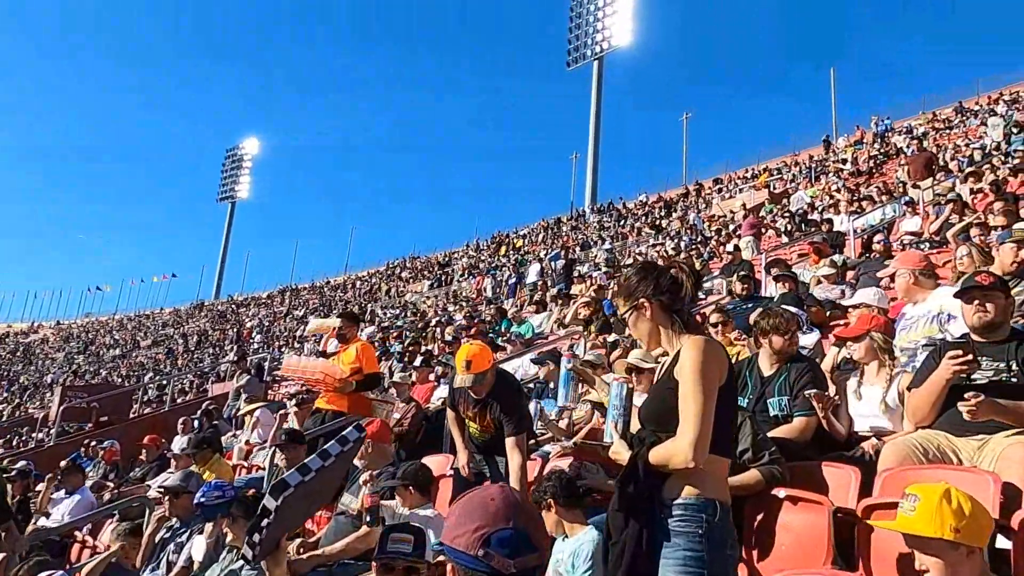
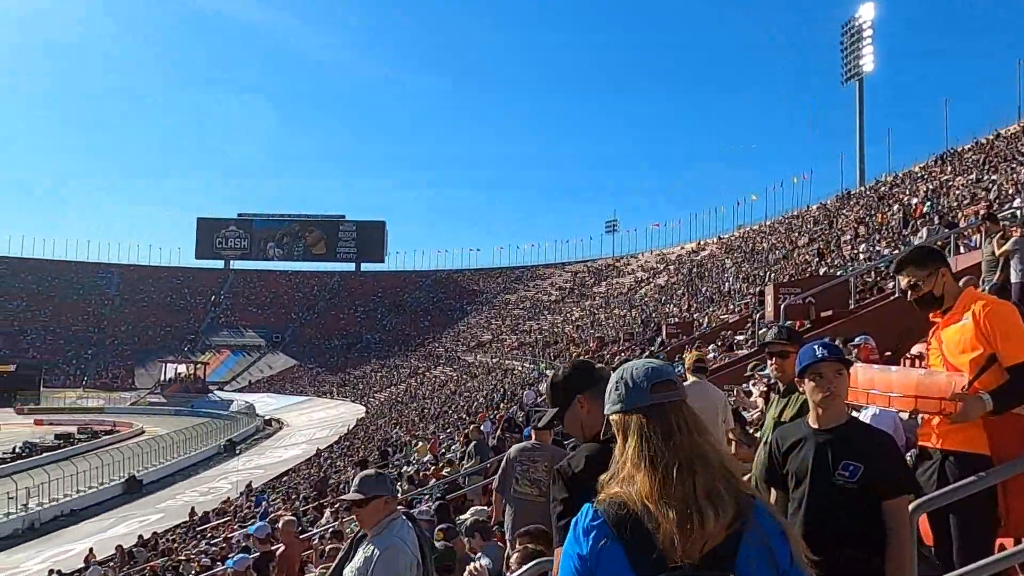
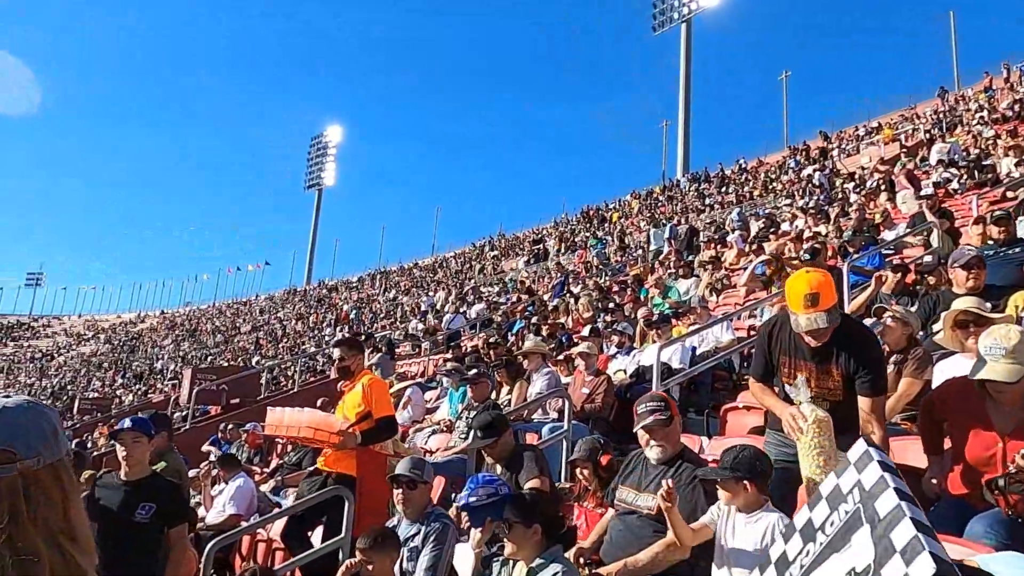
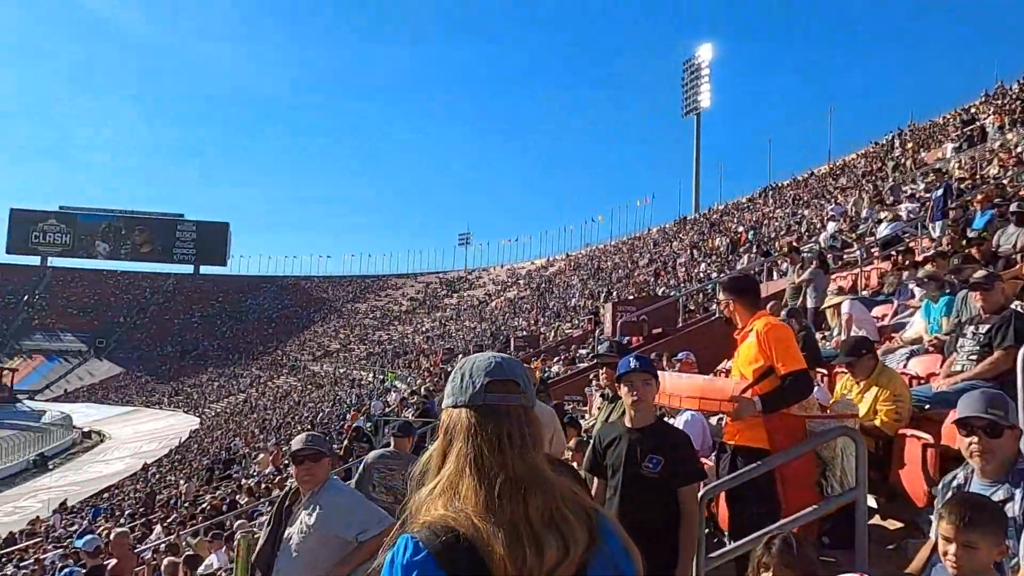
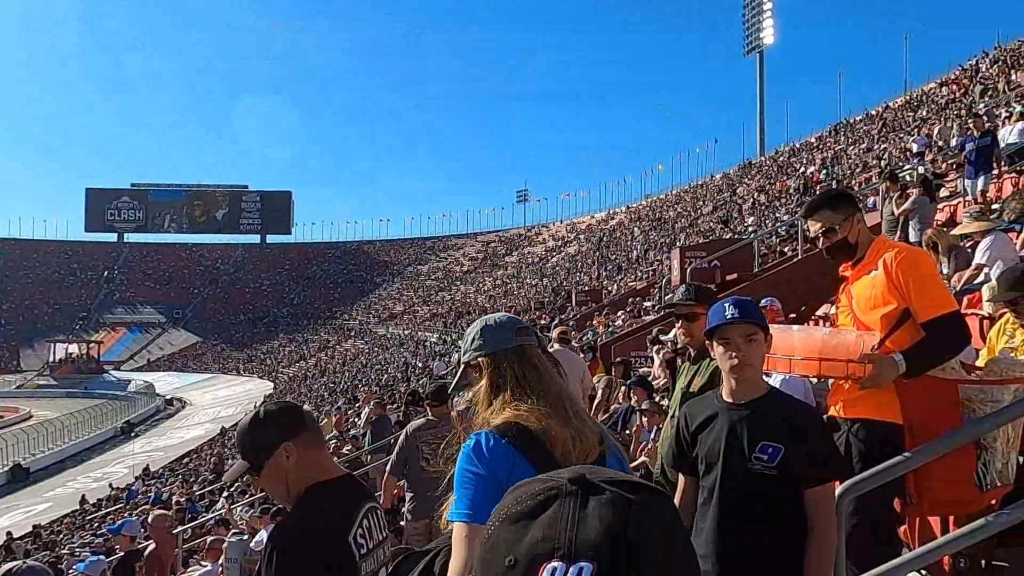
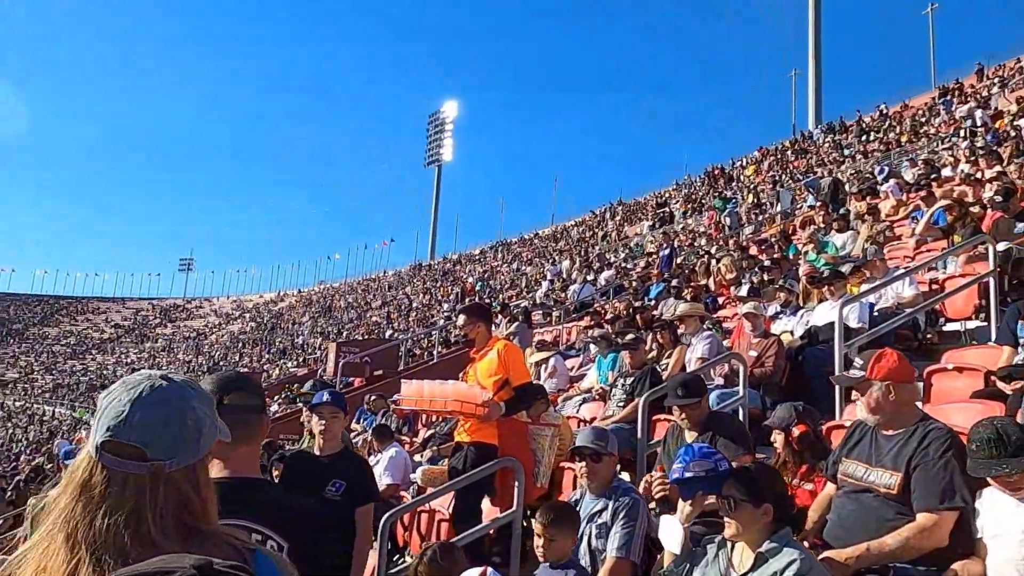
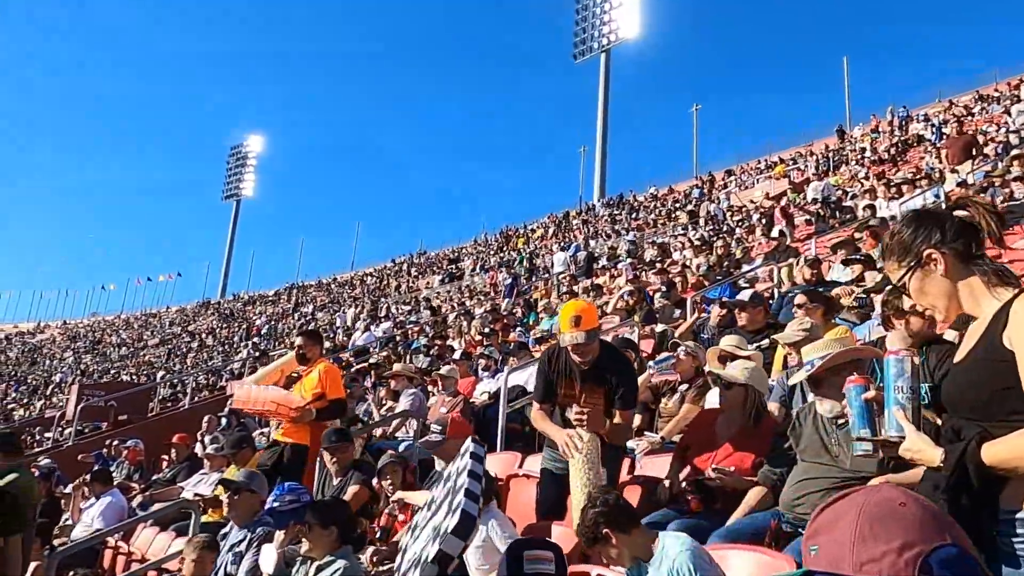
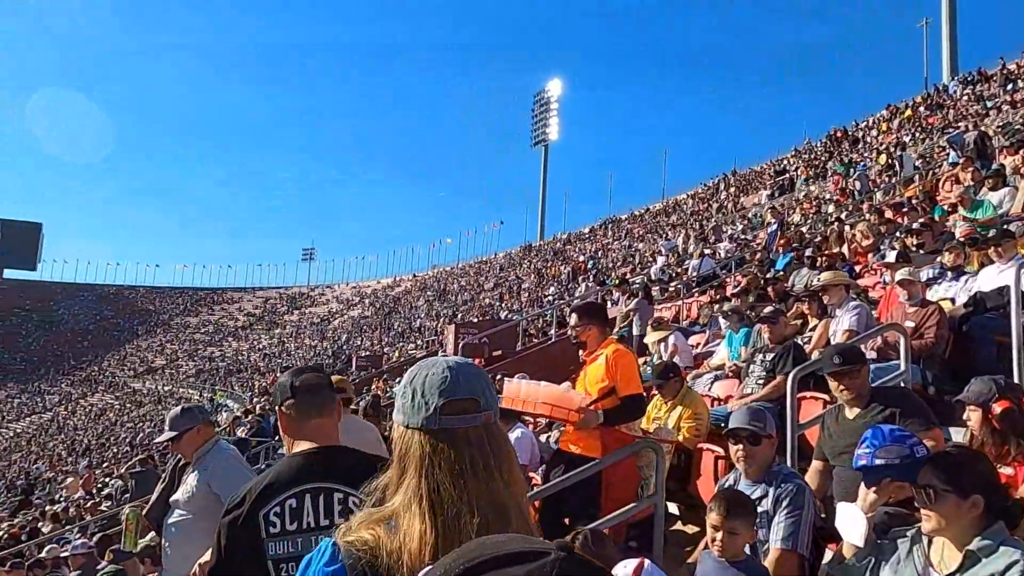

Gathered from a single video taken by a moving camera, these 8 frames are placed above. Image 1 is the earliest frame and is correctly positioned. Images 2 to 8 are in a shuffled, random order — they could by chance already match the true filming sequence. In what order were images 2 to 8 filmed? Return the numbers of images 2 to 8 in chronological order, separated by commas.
7, 3, 6, 8, 4, 2, 5
